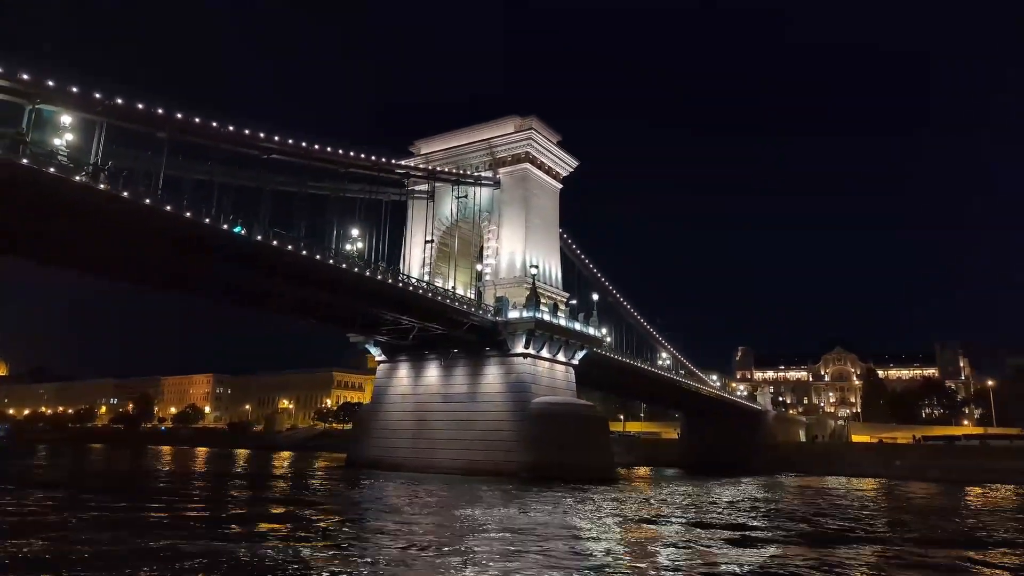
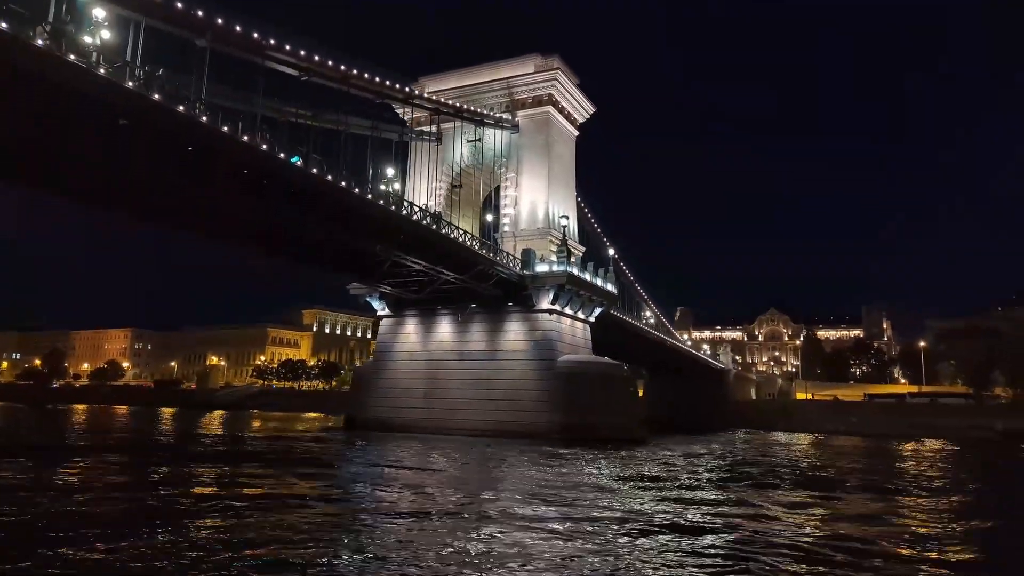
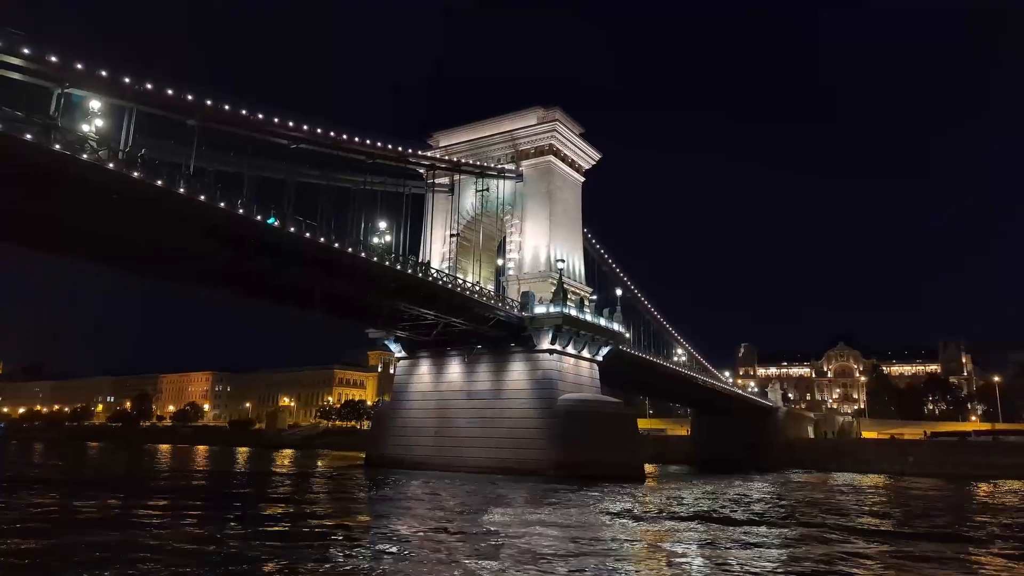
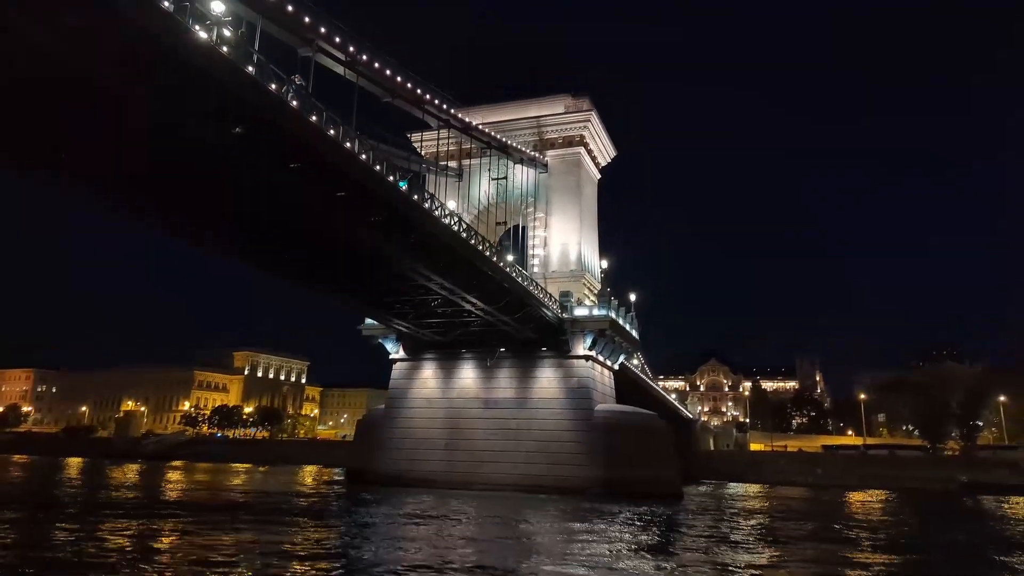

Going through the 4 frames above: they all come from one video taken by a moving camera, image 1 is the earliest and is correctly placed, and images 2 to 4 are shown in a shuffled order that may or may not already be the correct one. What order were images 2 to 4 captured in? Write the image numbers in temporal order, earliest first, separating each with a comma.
3, 2, 4
